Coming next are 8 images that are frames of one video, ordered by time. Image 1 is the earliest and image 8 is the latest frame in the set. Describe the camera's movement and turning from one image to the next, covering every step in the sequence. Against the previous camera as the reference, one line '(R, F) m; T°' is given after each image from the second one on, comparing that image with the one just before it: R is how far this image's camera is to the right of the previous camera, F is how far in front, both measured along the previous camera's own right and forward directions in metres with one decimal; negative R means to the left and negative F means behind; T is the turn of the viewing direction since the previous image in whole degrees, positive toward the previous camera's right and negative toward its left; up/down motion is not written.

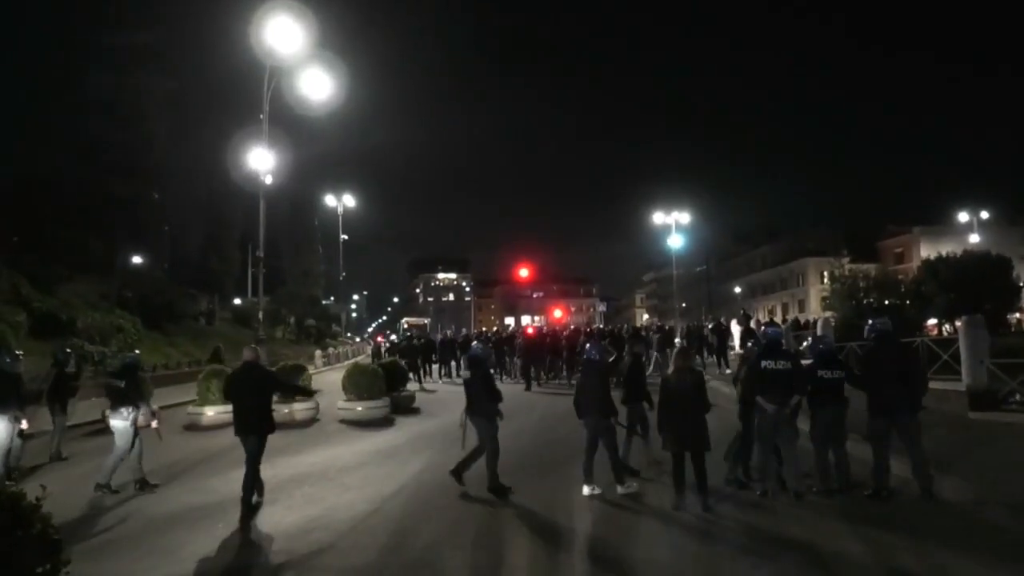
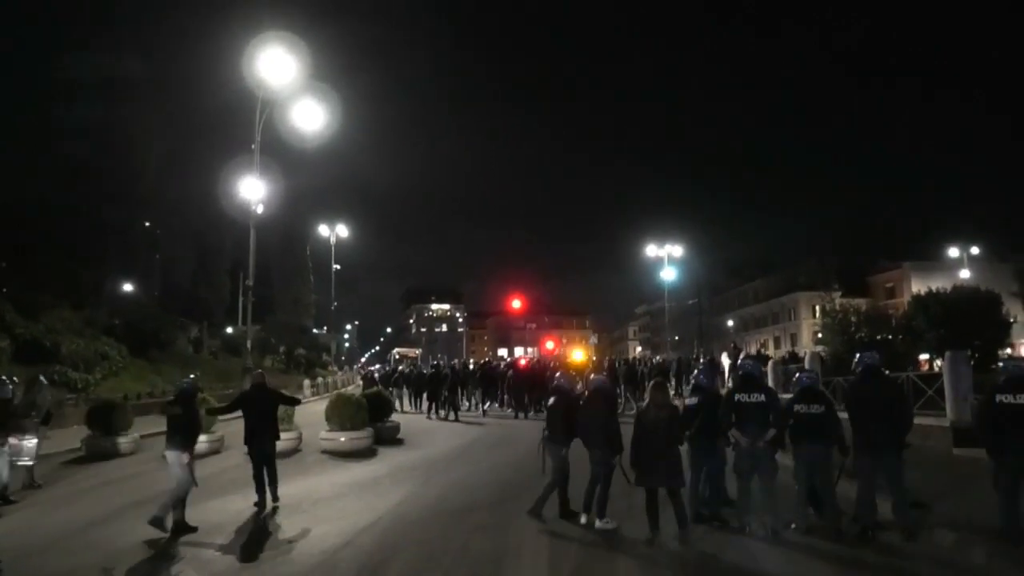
(+0.1, 0.0) m; 0°
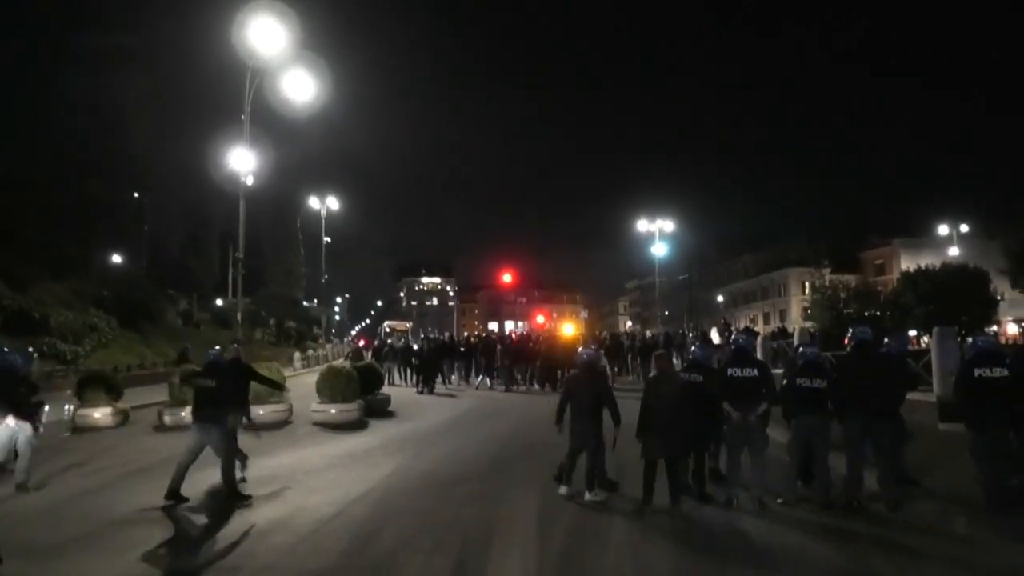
(0.0, 0.0) m; +1°
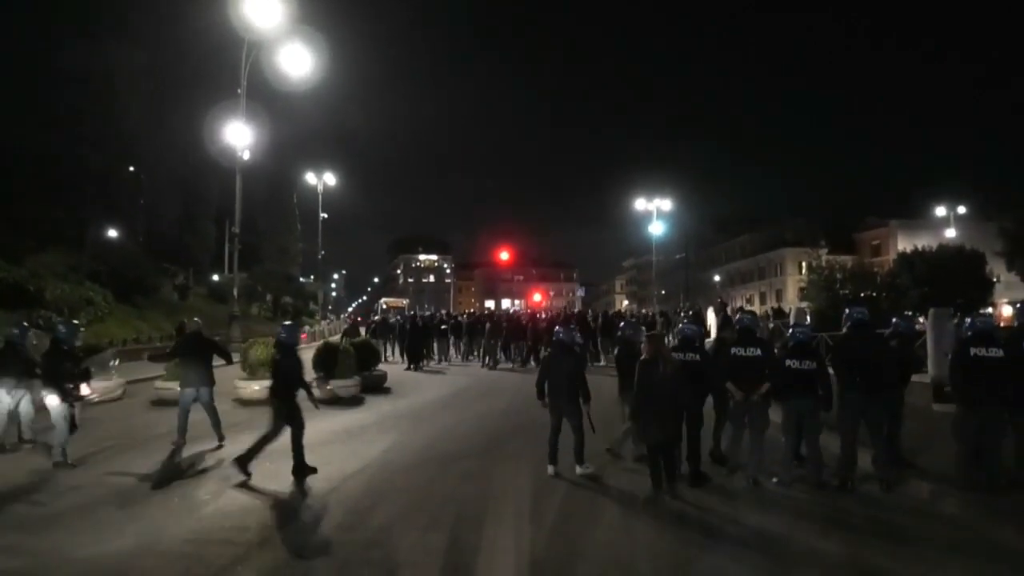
(0.0, 0.0) m; 0°
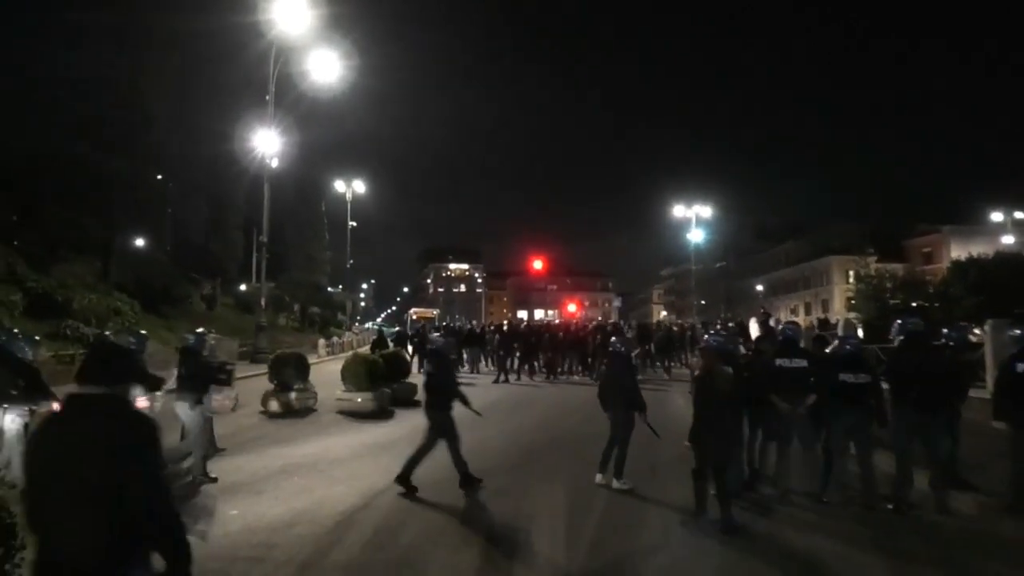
(0.0, +0.7) m; -2°
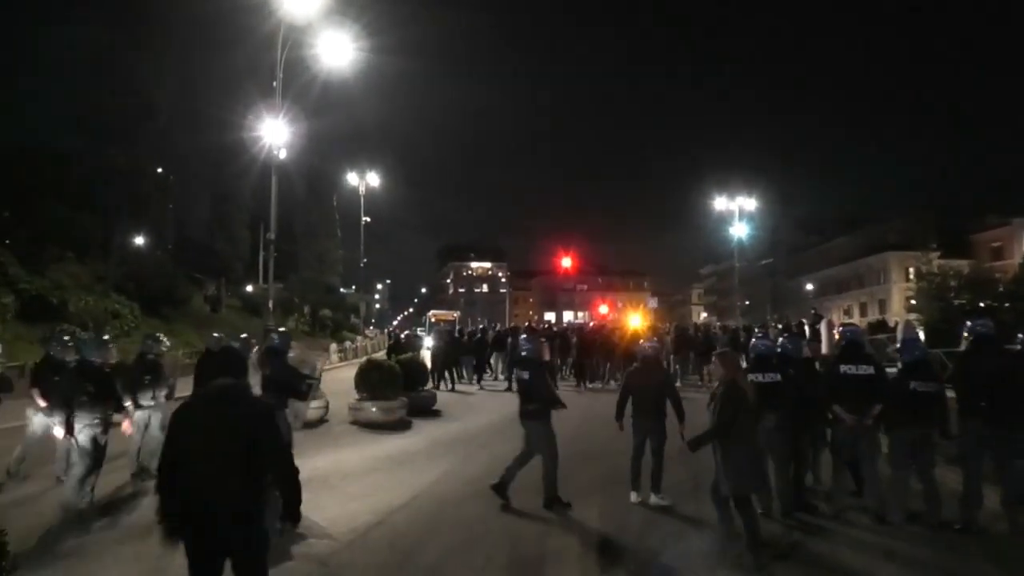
(-0.1, +1.8) m; -2°
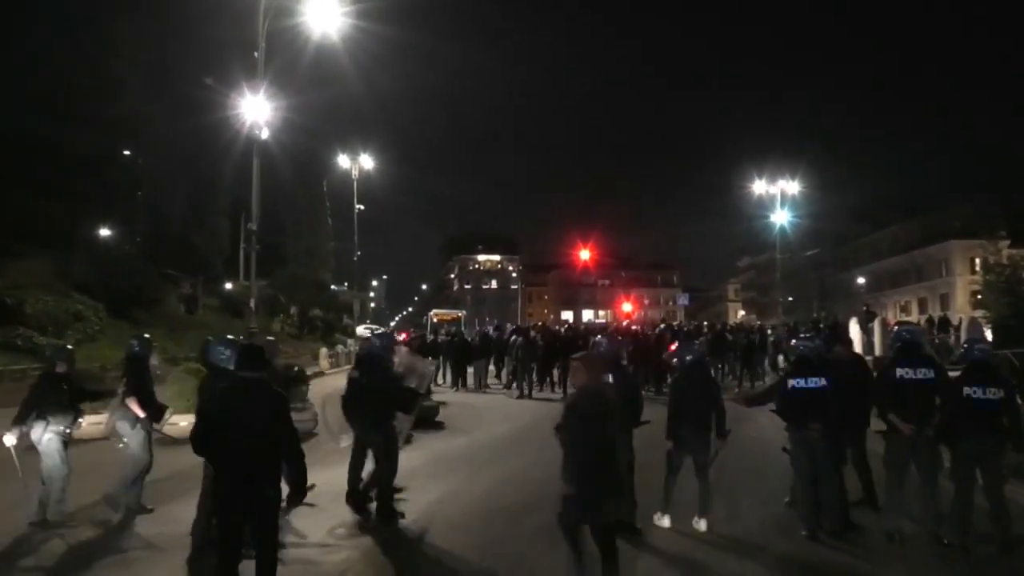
(-0.2, +2.4) m; 0°
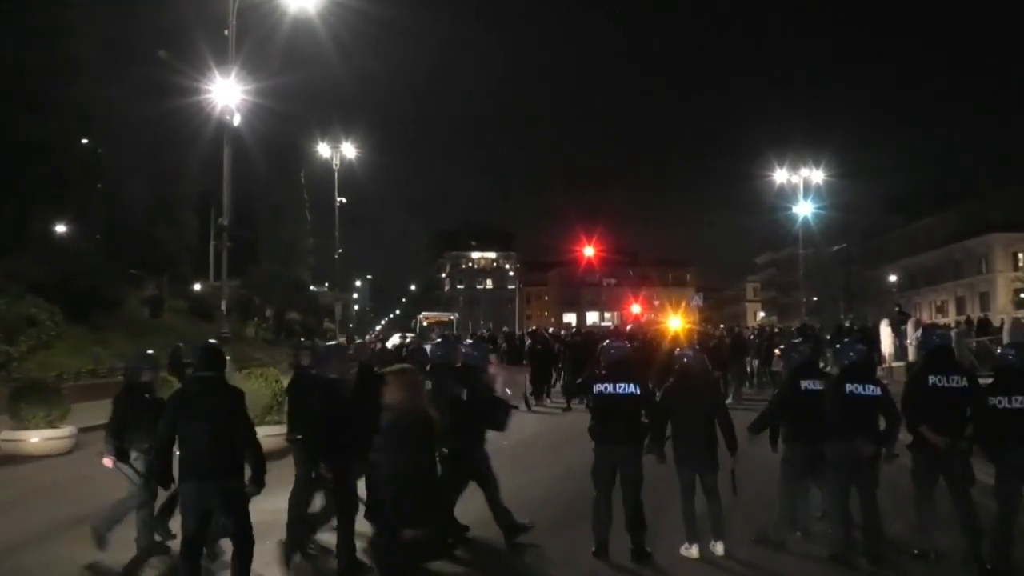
(0.0, +1.7) m; 0°
